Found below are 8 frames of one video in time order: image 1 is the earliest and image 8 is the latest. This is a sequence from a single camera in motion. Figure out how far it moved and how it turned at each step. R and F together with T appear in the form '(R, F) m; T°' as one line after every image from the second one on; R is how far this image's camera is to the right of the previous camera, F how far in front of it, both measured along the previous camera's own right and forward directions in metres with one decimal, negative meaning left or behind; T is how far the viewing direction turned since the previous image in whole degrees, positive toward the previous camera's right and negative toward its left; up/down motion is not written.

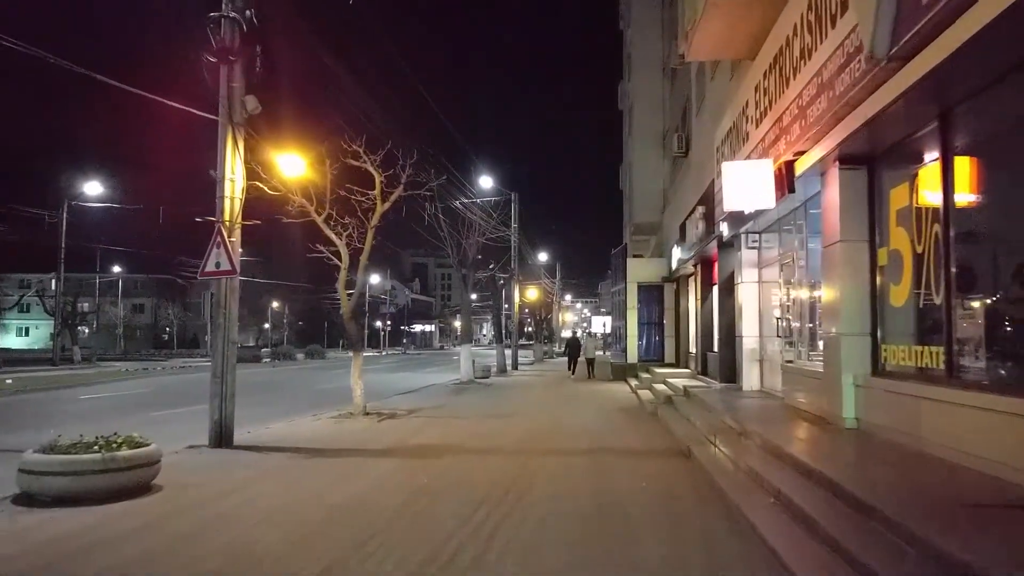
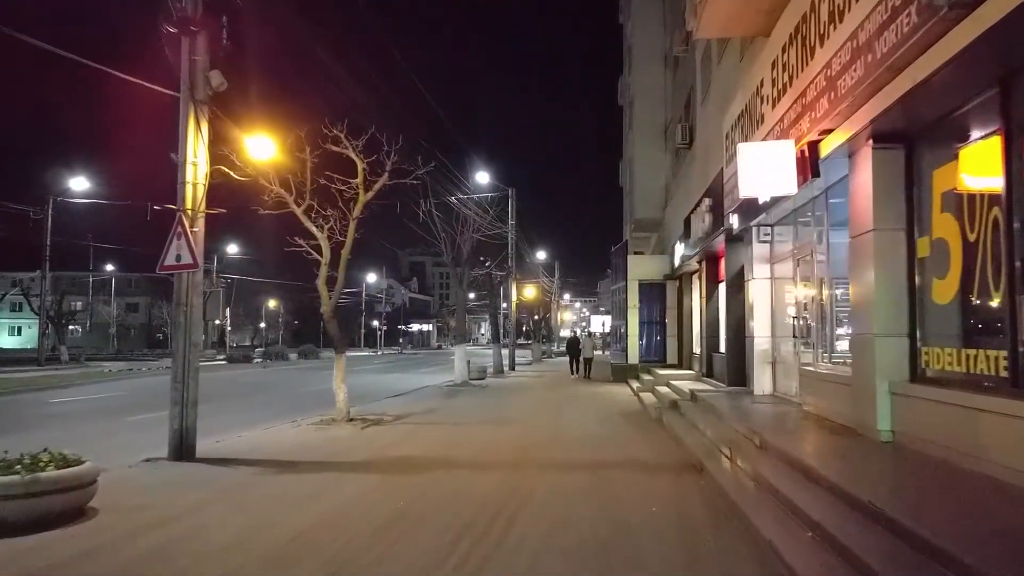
(+0.1, +1.1) m; 0°
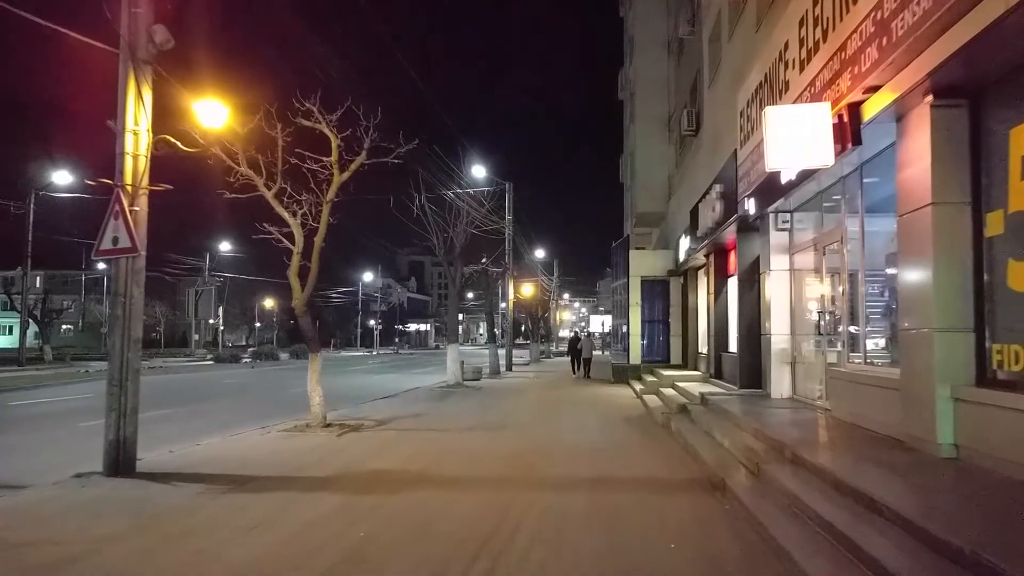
(+0.1, +1.4) m; 0°
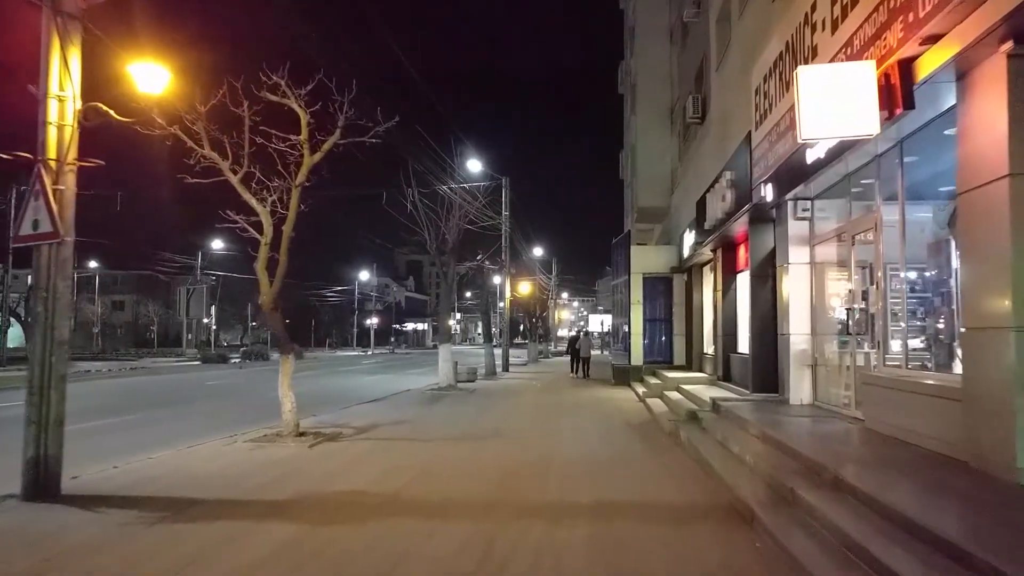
(+0.1, +1.3) m; 0°
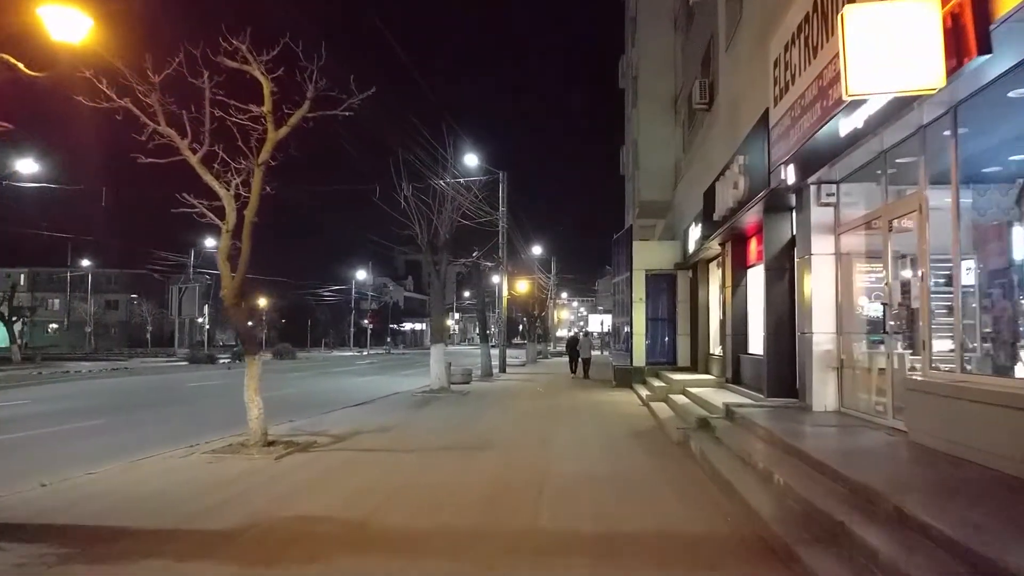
(+0.1, +1.2) m; 0°
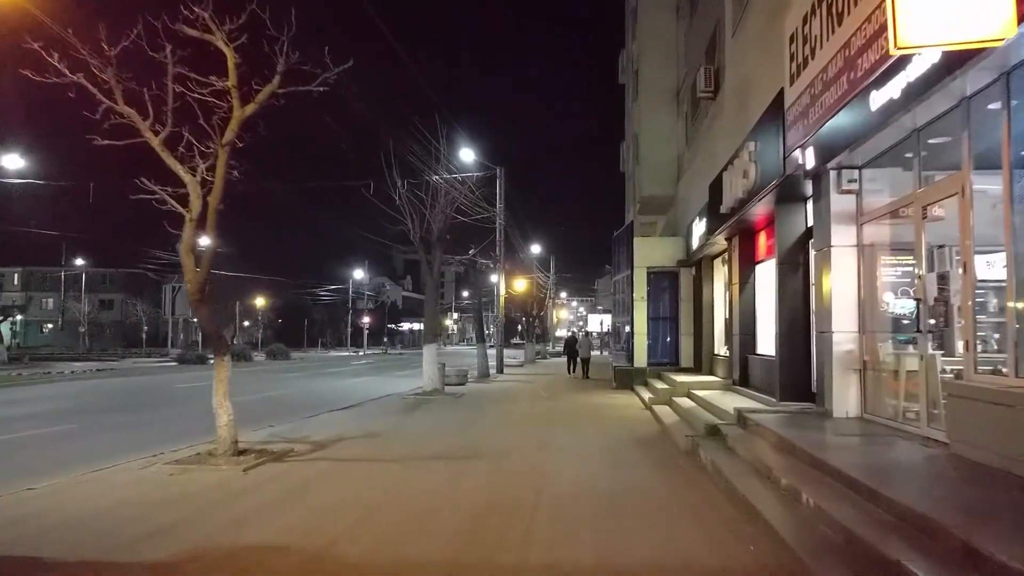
(+0.1, +0.9) m; 0°
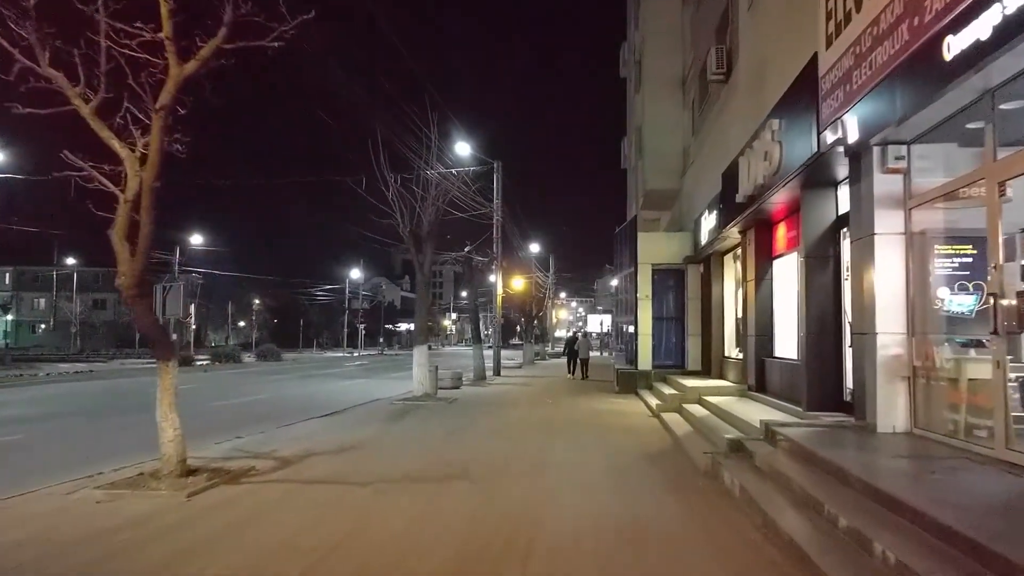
(+0.1, +1.4) m; 0°
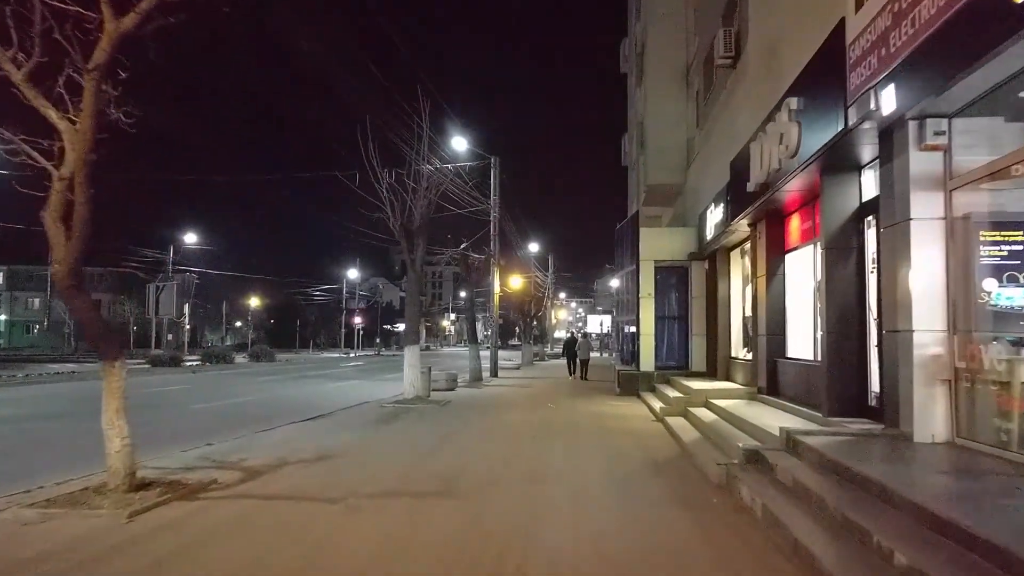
(+0.1, +1.0) m; 0°
